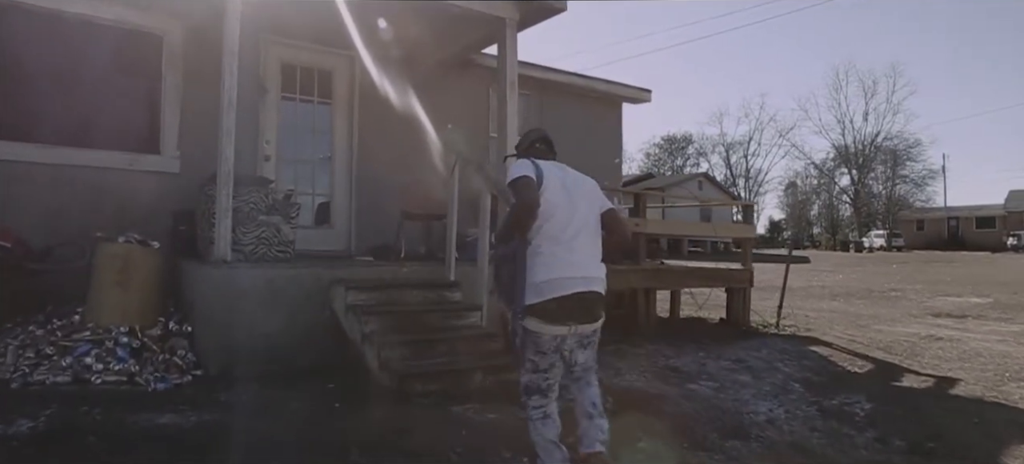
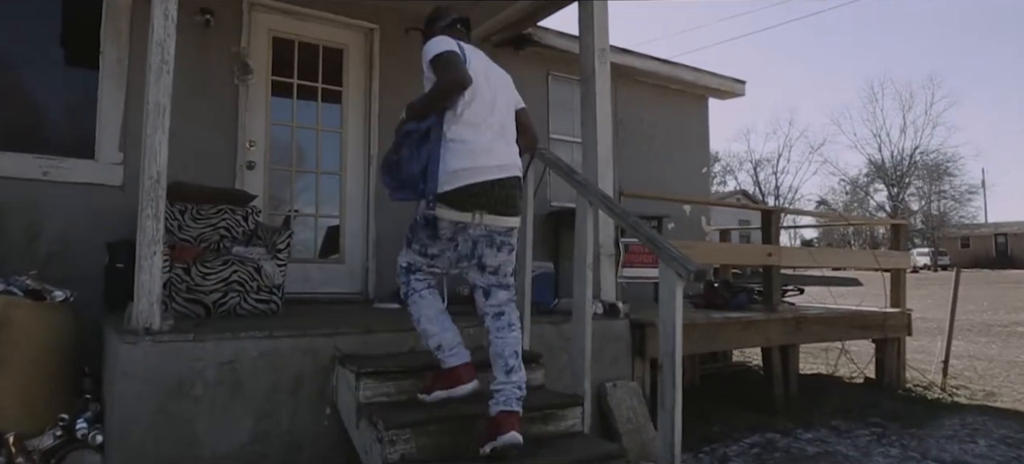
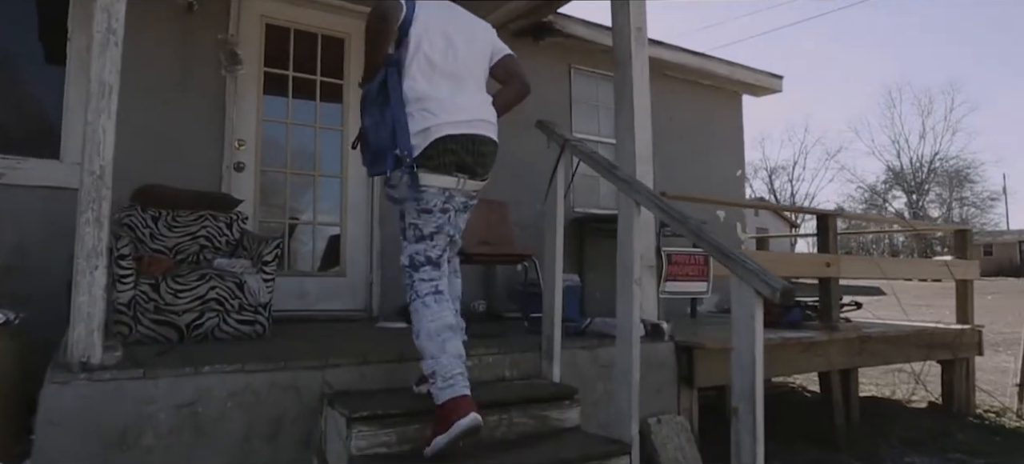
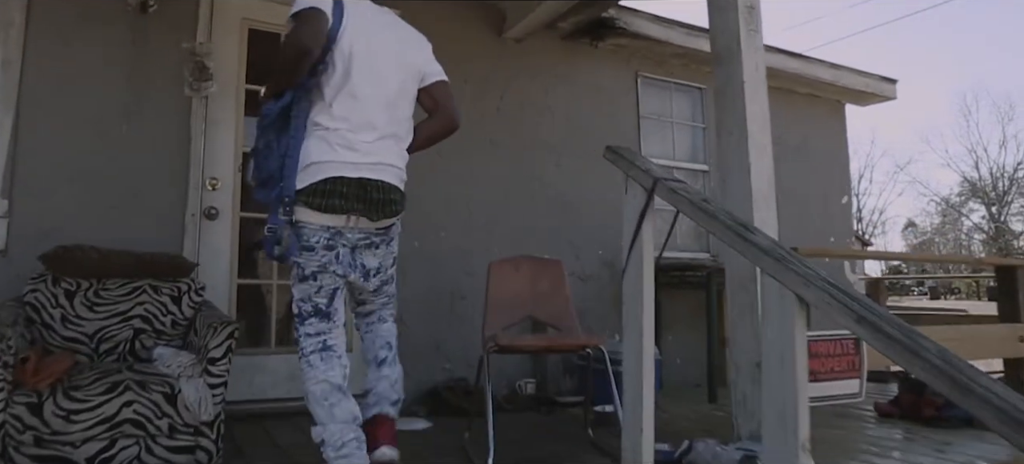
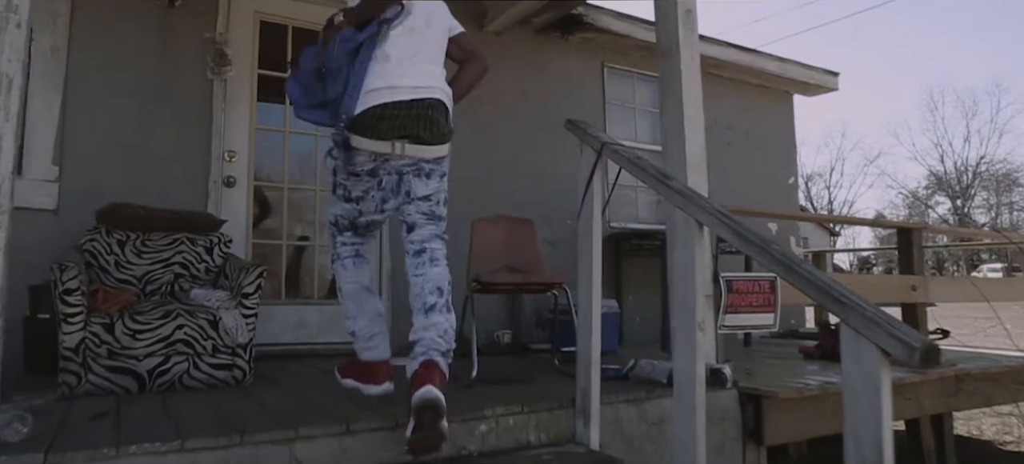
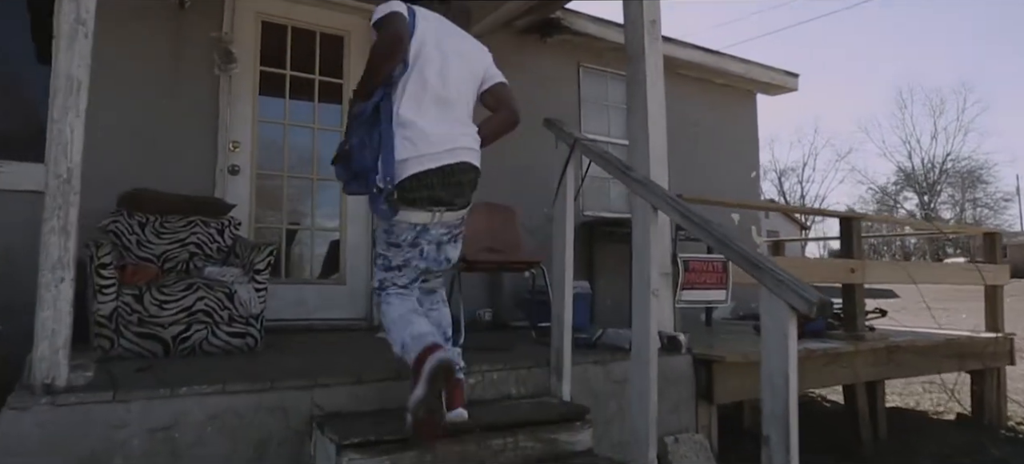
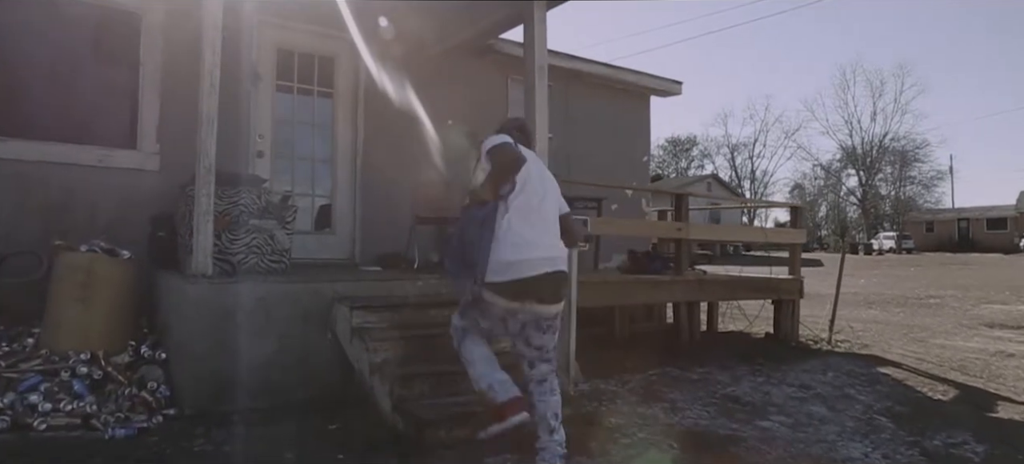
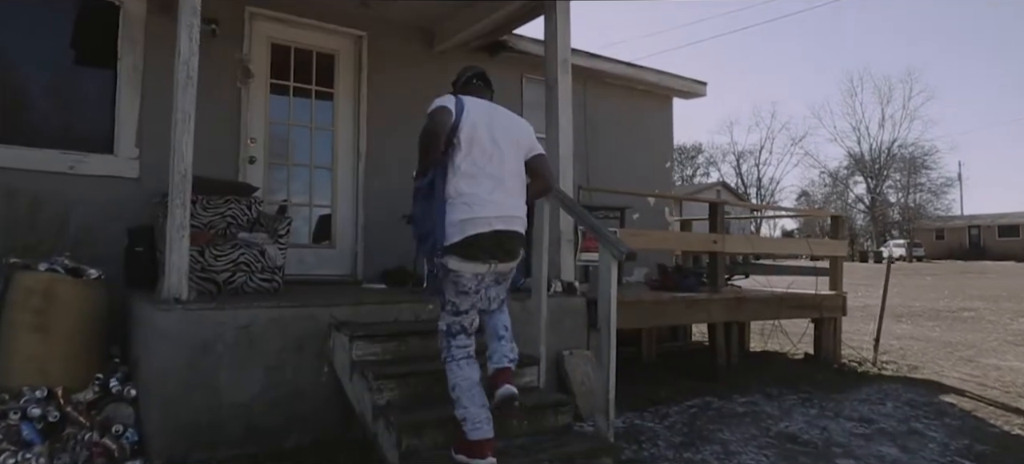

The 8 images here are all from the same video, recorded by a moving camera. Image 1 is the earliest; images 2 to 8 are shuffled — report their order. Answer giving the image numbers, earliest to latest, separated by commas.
7, 8, 2, 3, 6, 5, 4
